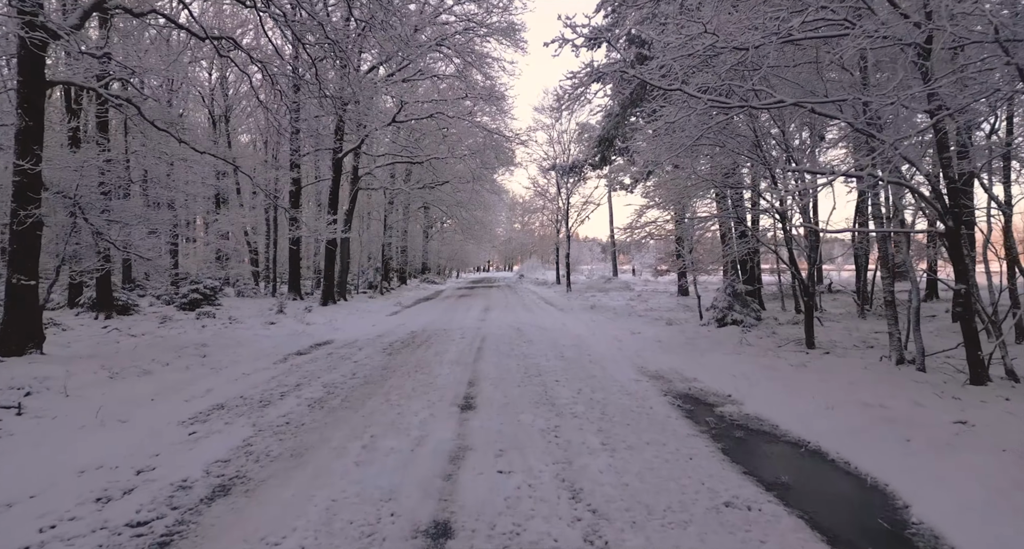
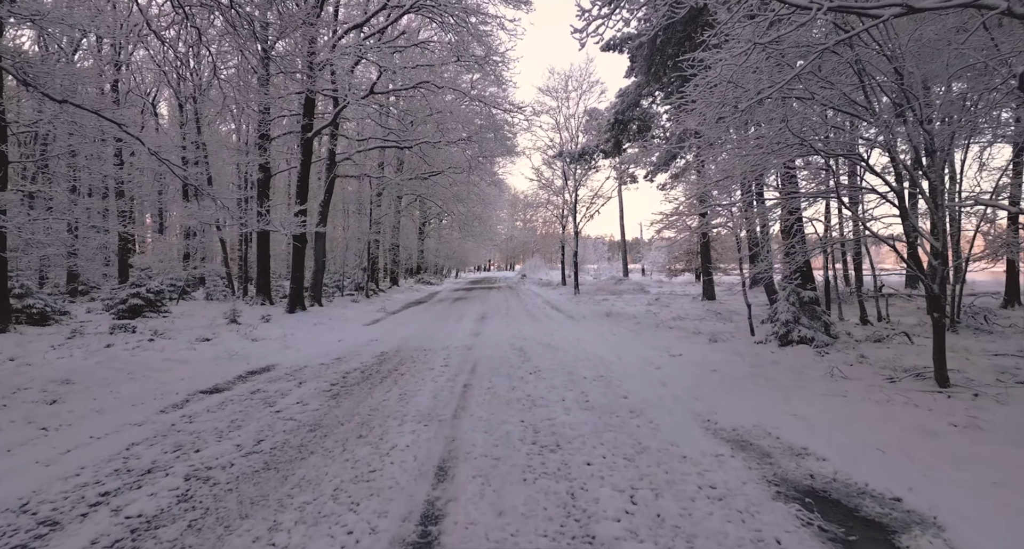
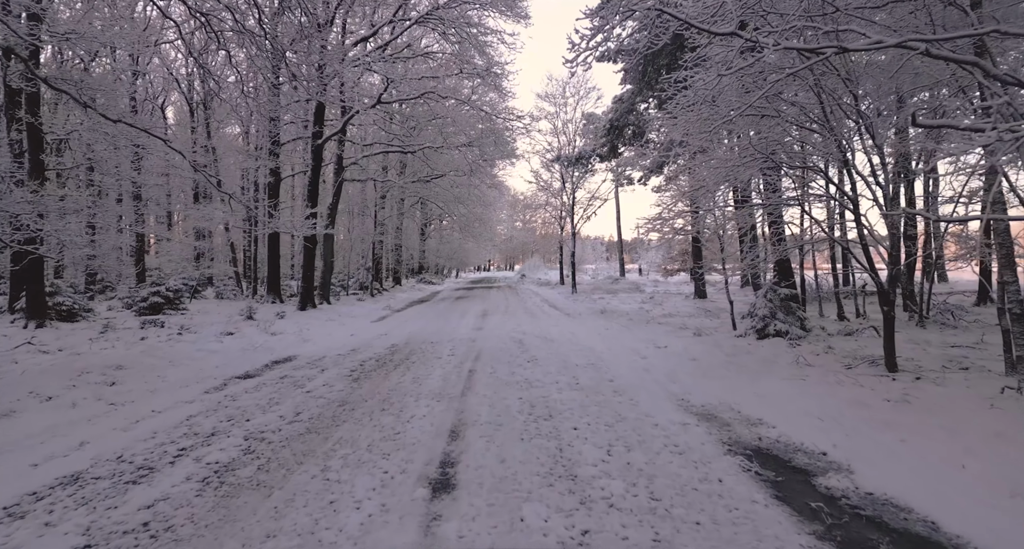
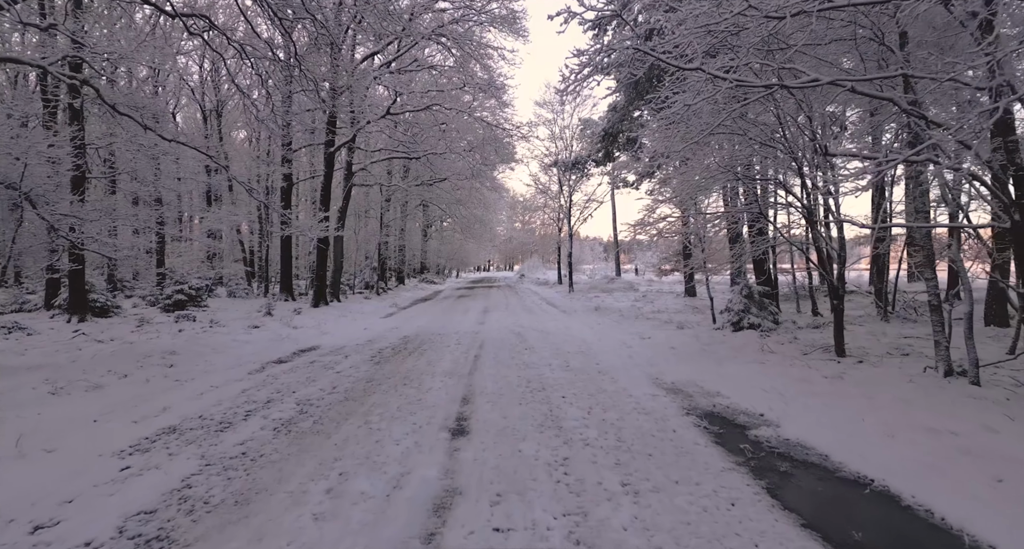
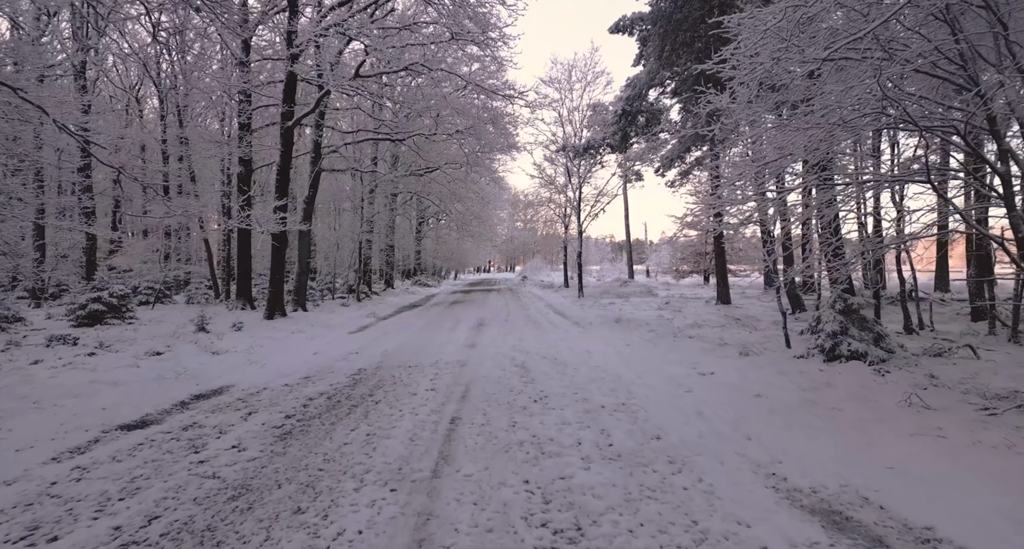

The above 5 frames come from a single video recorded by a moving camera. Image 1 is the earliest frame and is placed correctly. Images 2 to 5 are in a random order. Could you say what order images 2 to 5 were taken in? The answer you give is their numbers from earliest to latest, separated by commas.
4, 3, 2, 5
